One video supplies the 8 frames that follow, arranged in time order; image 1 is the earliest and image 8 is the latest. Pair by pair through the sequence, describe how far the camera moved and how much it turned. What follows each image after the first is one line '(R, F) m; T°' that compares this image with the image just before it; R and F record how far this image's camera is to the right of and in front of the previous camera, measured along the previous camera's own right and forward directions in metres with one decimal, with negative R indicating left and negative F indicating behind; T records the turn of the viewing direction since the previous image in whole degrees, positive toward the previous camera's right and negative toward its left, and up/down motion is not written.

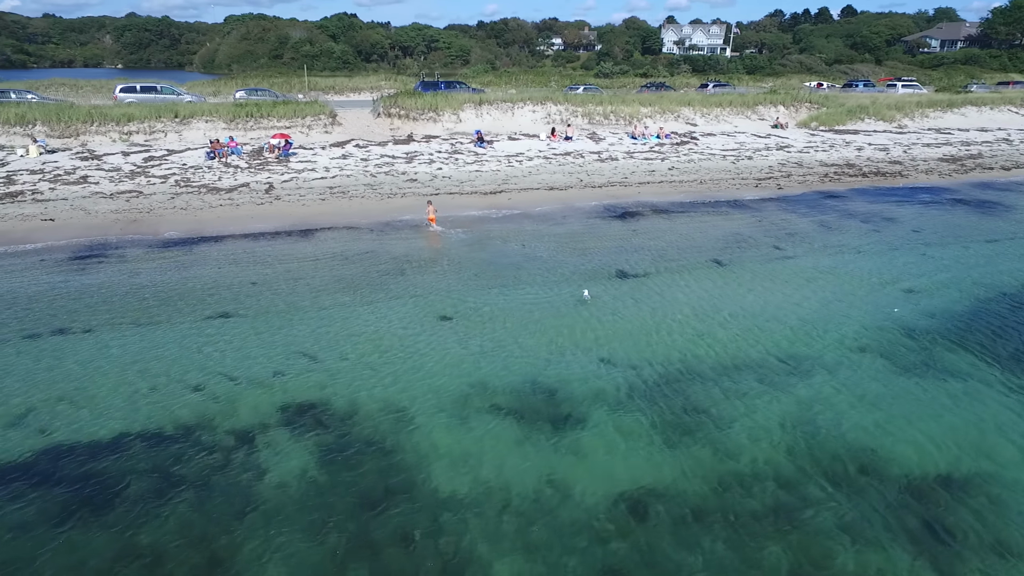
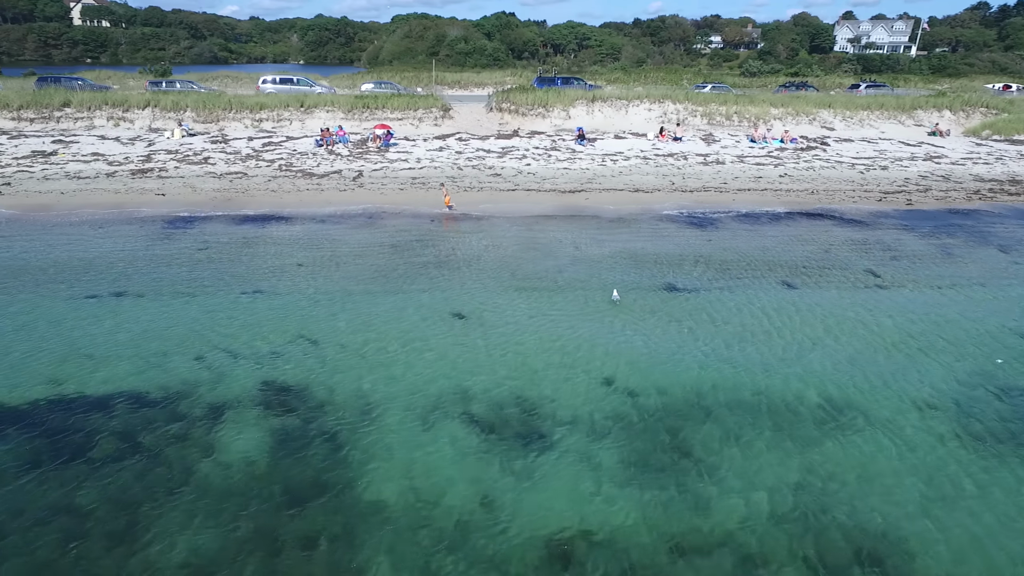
(+2.4, +1.0) m; -13°
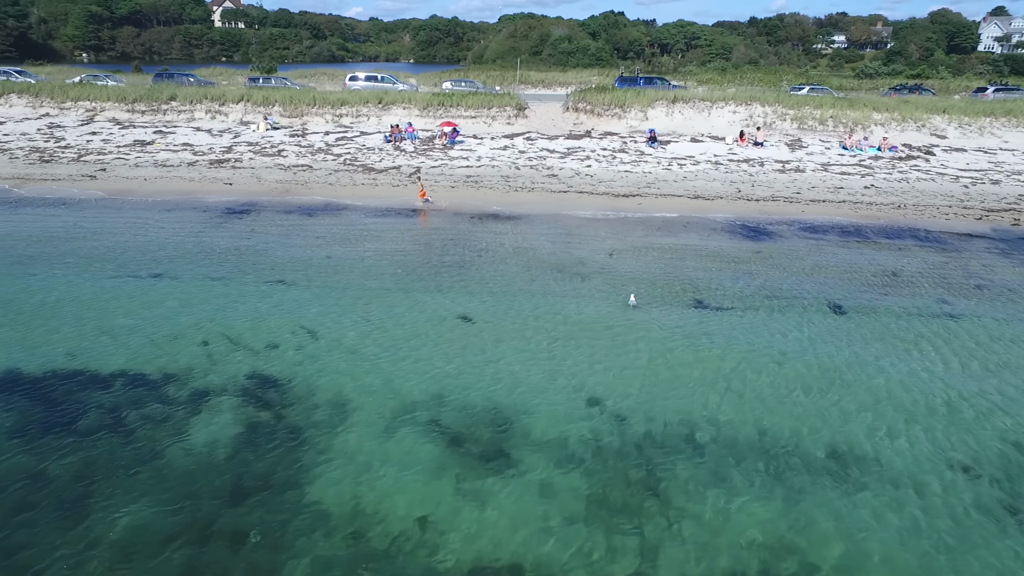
(+1.8, +0.6) m; -9°
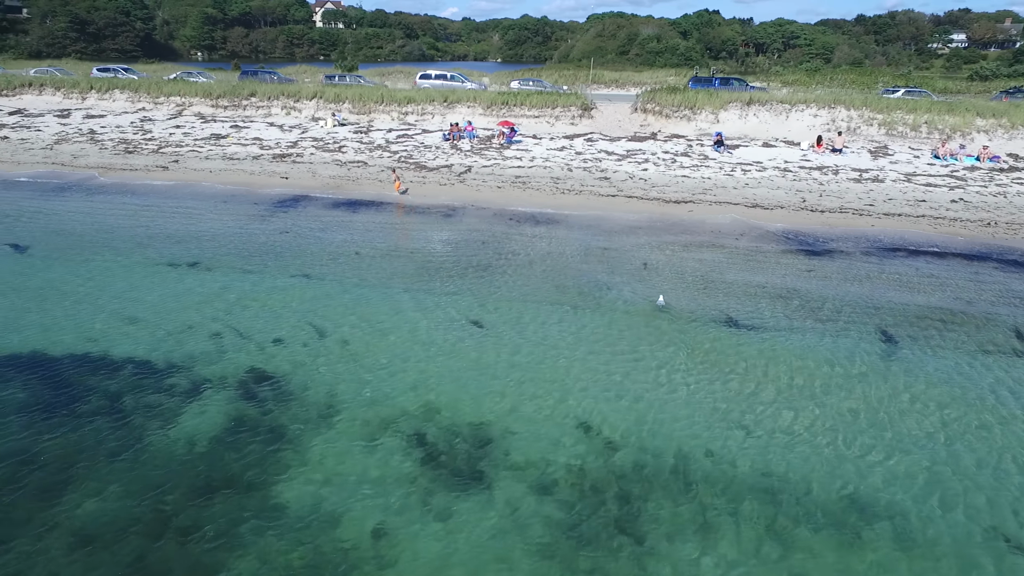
(+1.3, +0.6) m; -7°
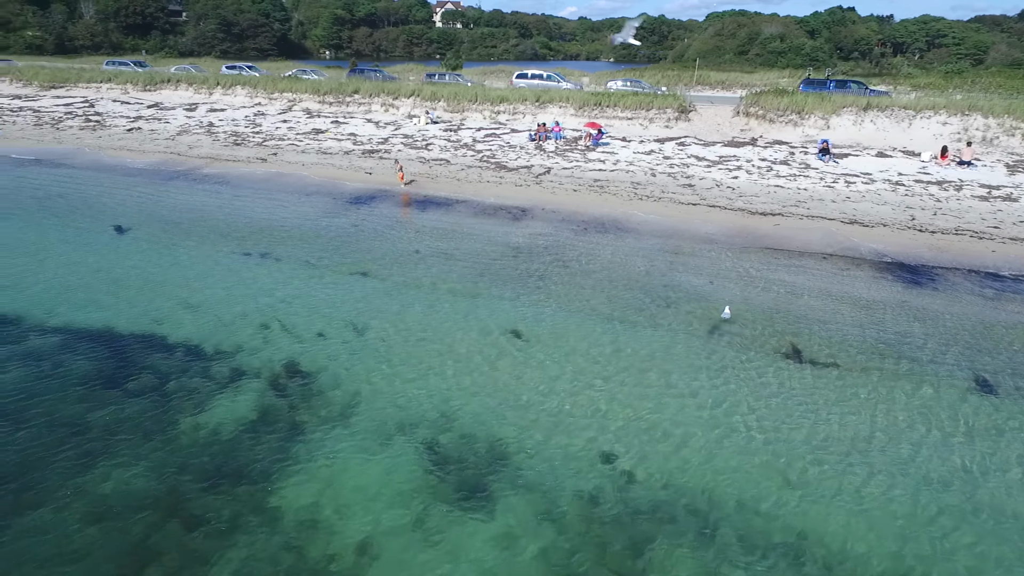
(+1.0, +0.5) m; -9°
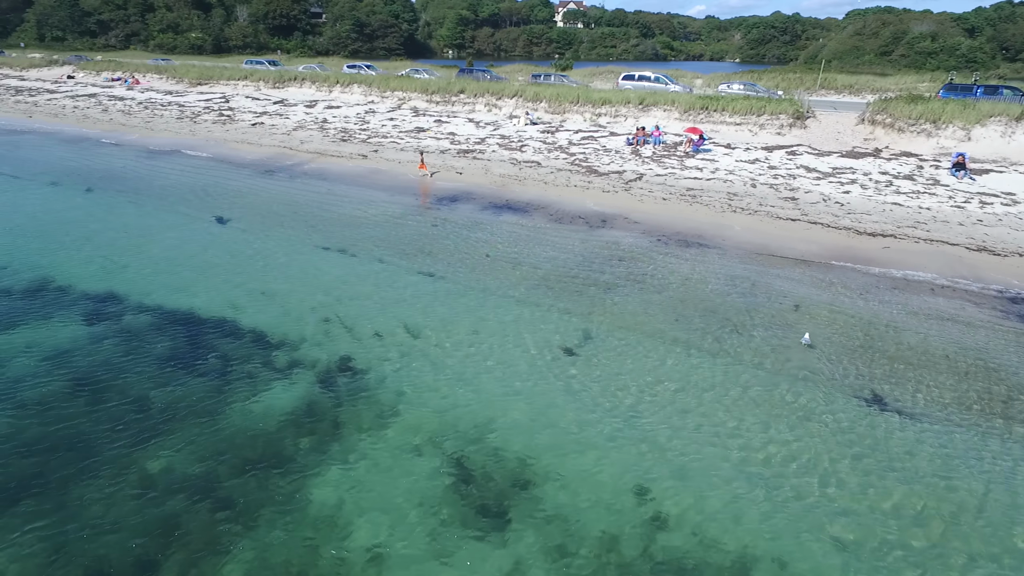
(+0.9, +0.4) m; -10°
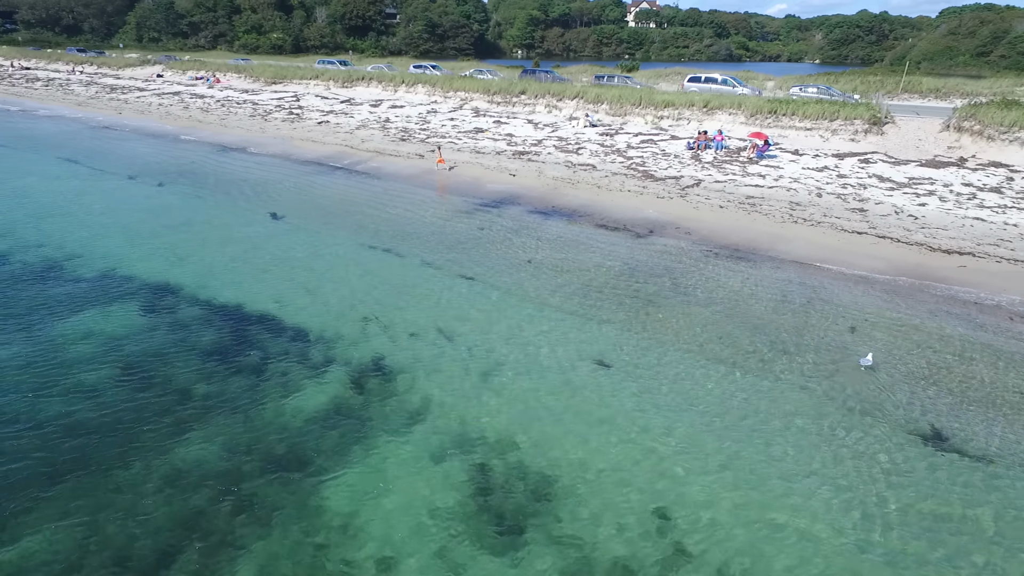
(+0.5, +0.2) m; -6°
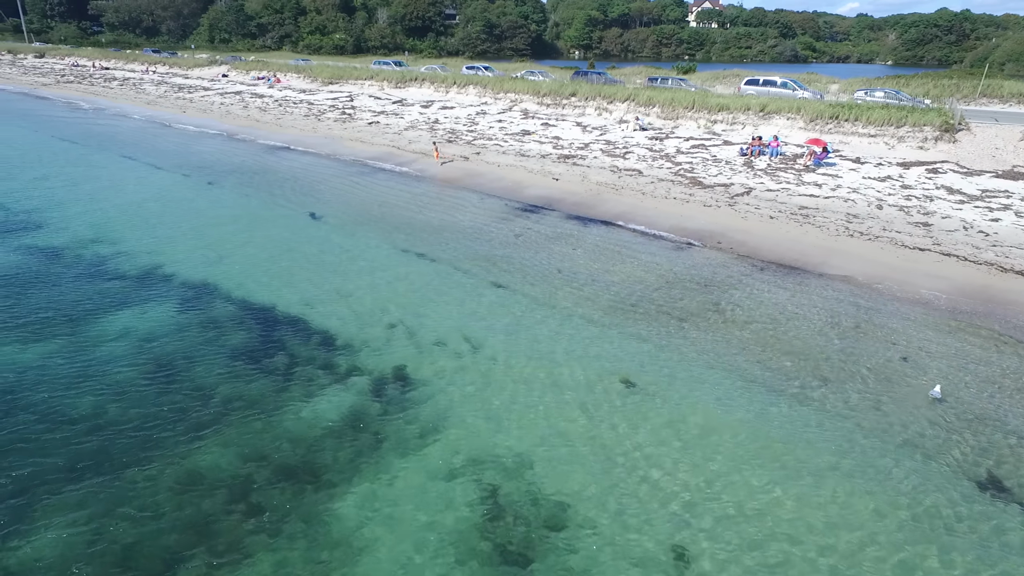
(+0.4, +0.4) m; -5°
